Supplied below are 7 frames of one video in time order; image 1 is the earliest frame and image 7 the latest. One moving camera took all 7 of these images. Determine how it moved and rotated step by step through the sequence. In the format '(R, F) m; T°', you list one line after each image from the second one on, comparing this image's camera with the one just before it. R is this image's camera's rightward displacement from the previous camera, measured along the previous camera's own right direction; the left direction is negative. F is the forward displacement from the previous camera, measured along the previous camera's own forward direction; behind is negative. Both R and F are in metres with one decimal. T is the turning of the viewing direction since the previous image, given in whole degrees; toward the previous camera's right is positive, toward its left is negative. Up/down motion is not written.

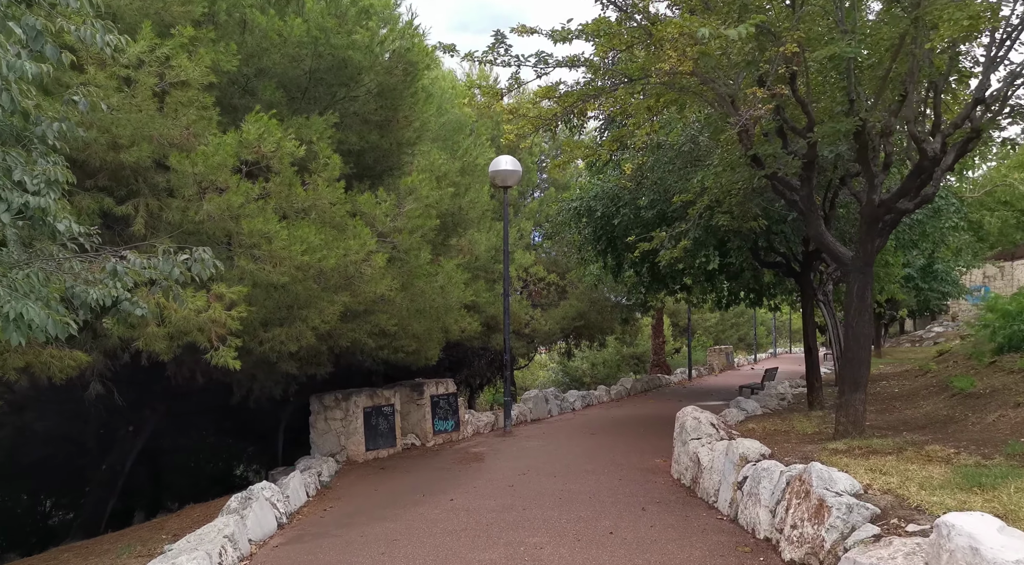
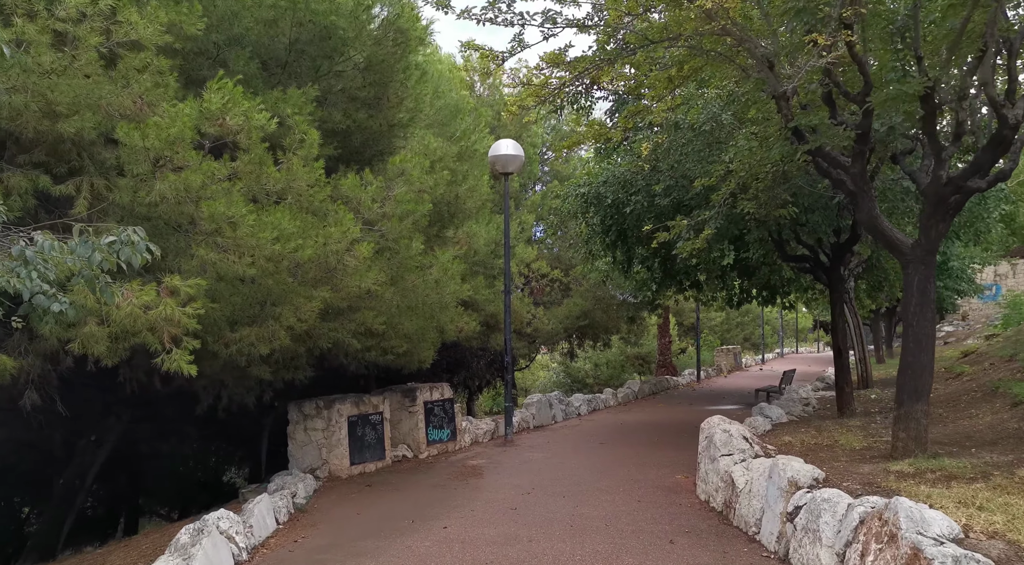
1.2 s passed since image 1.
(0.0, +1.2) m; 0°
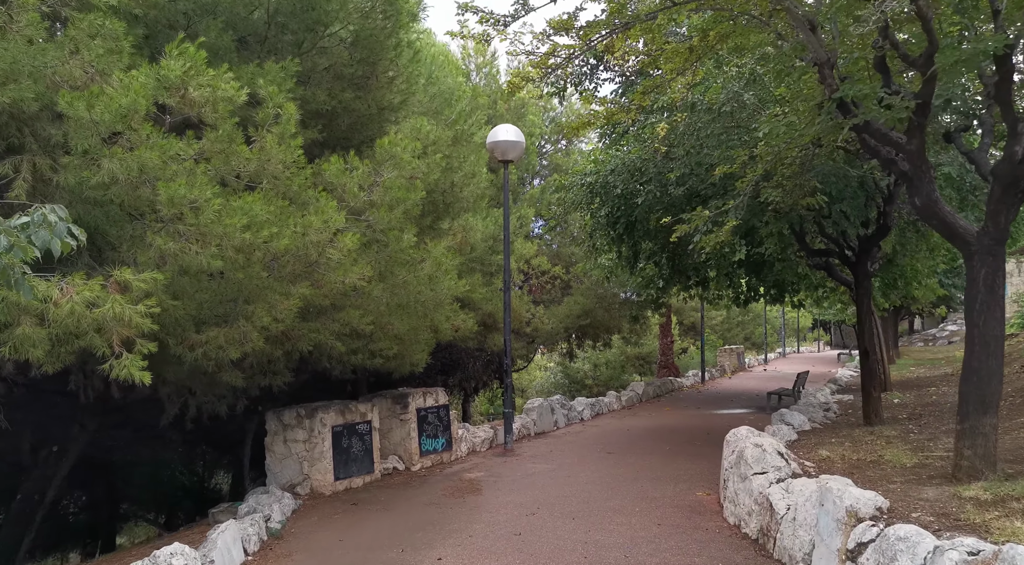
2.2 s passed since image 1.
(-0.1, +1.0) m; 0°
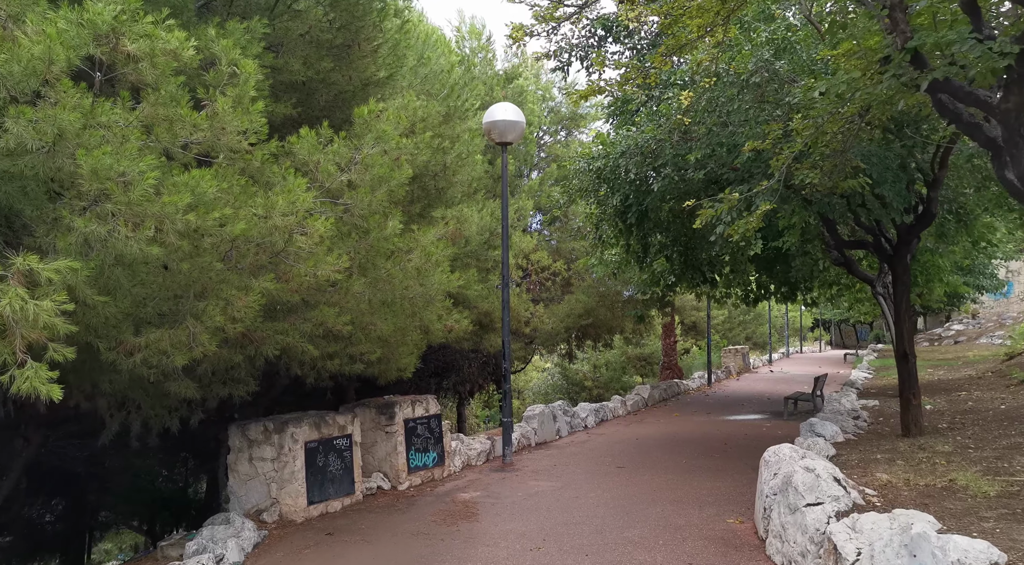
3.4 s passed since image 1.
(0.0, +1.2) m; 0°
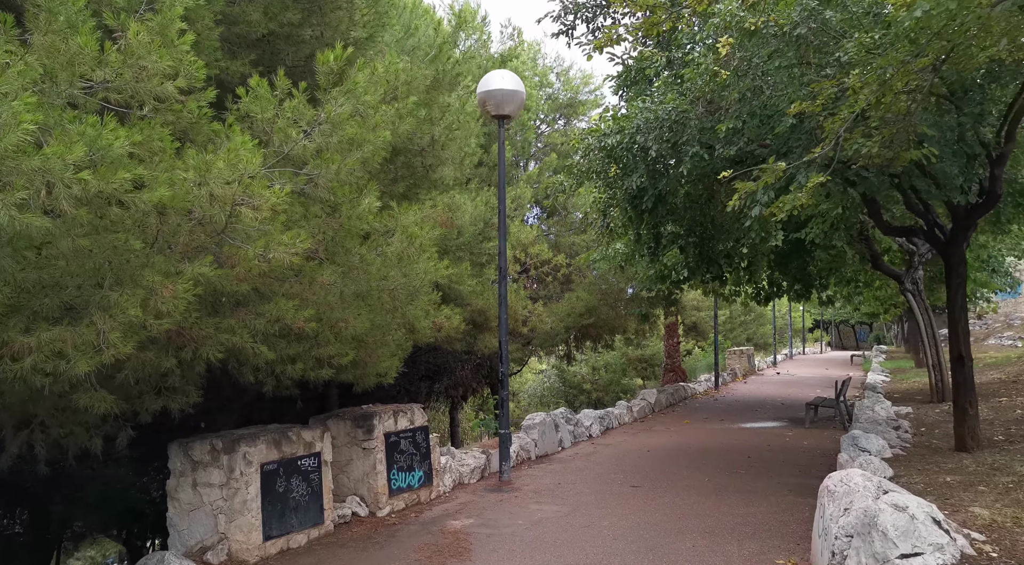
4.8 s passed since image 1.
(0.0, +1.4) m; 0°
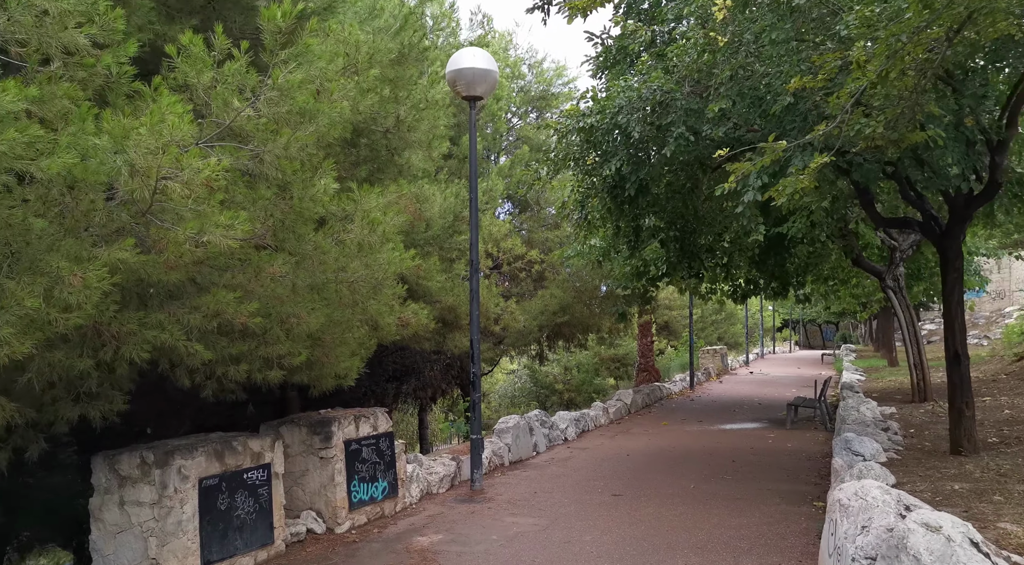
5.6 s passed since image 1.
(0.0, +0.7) m; +2°
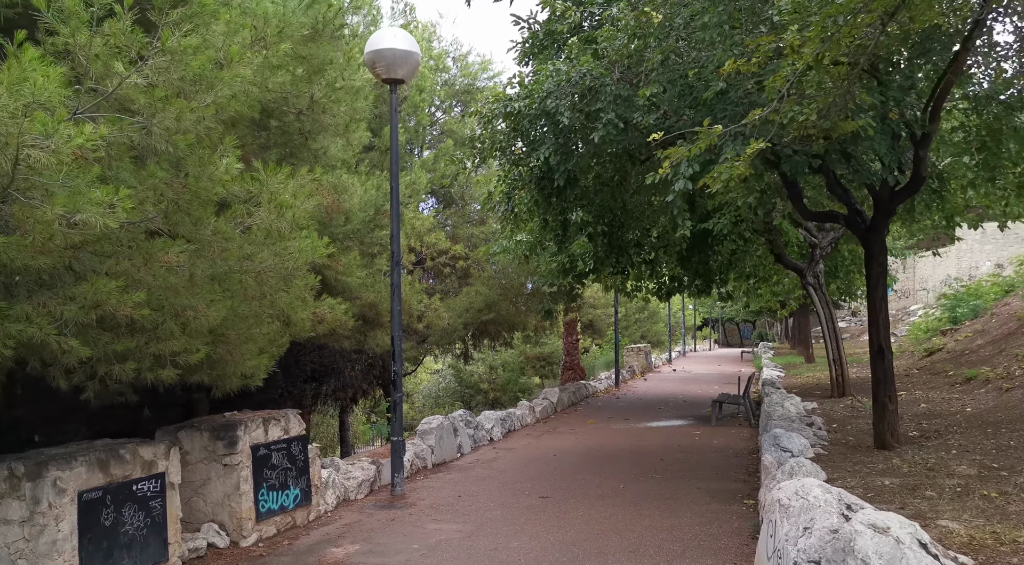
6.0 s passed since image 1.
(0.0, +0.4) m; +5°
